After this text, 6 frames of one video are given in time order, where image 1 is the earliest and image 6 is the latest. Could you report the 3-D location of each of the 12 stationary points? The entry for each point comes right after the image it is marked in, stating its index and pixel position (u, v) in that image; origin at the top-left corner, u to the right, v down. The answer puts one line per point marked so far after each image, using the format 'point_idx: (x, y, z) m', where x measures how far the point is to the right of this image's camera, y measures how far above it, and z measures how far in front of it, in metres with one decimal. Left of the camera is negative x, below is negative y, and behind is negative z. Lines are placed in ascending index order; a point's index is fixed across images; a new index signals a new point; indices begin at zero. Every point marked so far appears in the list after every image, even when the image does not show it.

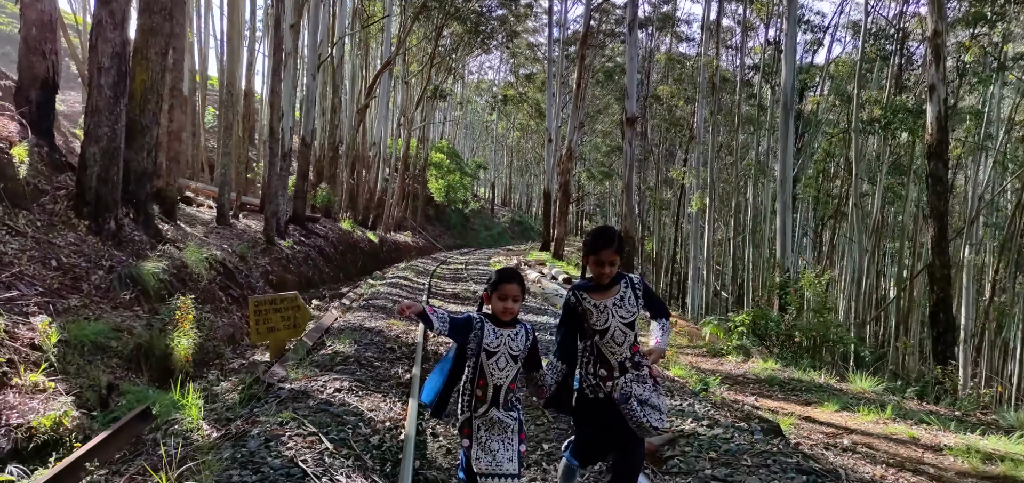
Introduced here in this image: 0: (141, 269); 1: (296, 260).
0: (-3.7, -0.3, +7.5) m
1: (-4.2, -0.3, +14.8) m
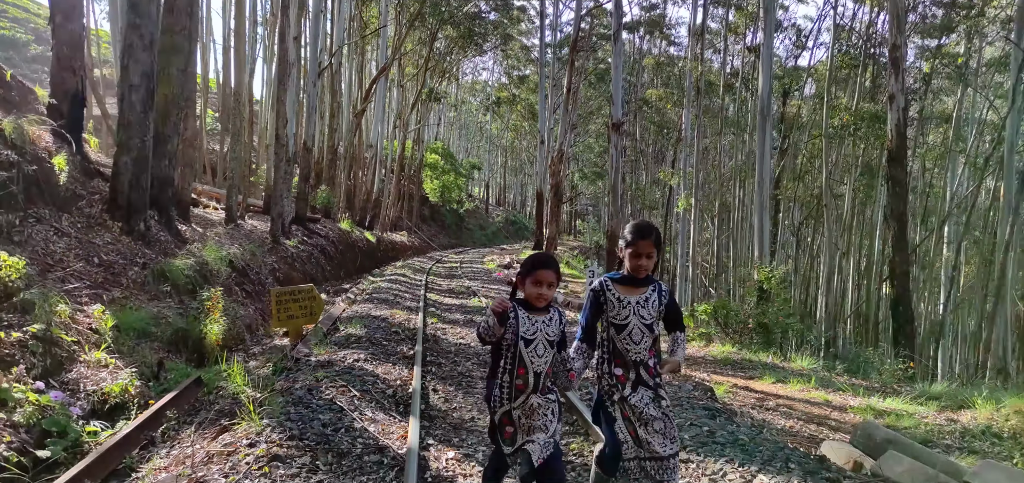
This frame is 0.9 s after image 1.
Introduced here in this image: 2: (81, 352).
0: (-3.8, -0.3, +8.5) m
1: (-4.4, -0.3, +15.7) m
2: (-3.2, -0.8, +5.6) m
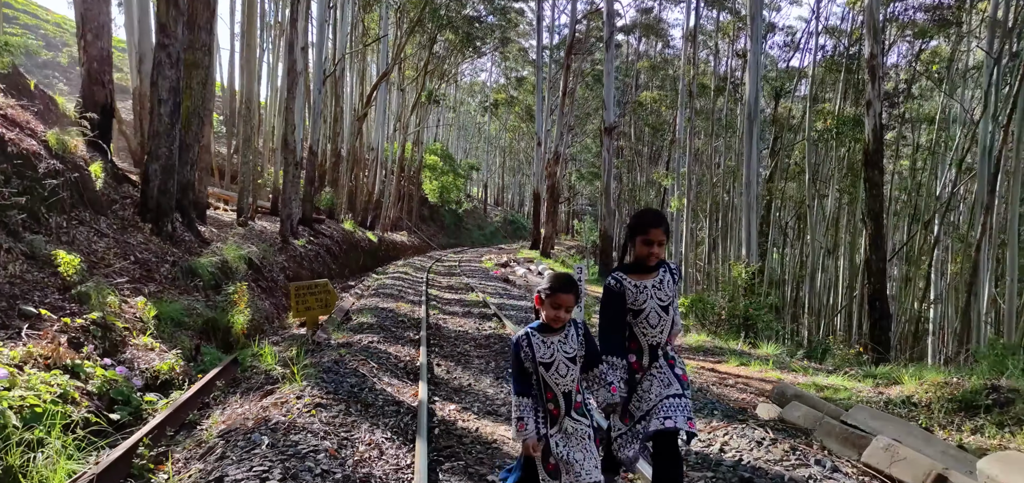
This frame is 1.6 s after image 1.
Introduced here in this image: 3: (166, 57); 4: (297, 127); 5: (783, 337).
0: (-3.9, -0.3, +9.3) m
1: (-4.5, -0.3, +16.6) m
2: (-3.3, -0.8, +6.4) m
3: (-4.6, +2.5, +10.0) m
4: (-5.0, +2.7, +17.4) m
5: (+4.2, -1.5, +11.6) m
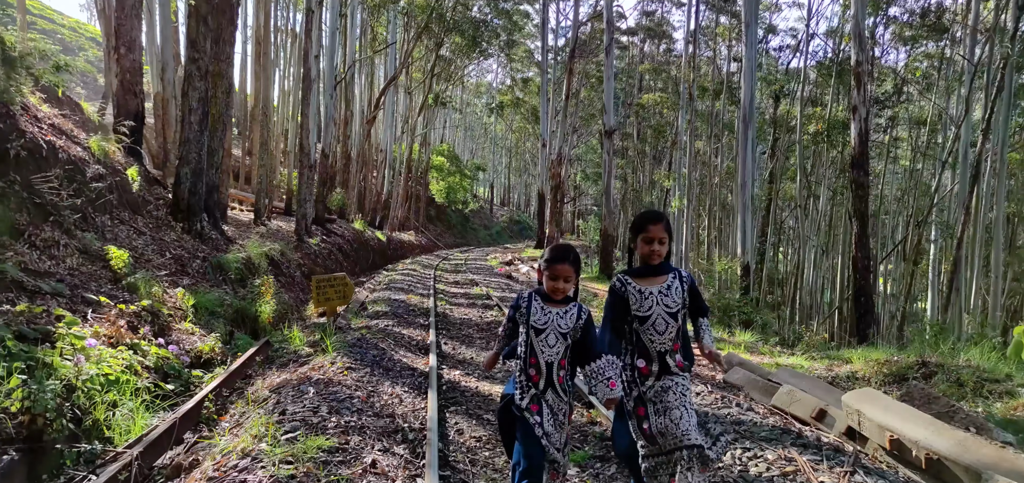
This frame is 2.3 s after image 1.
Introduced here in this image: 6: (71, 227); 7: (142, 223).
0: (-3.9, -0.3, +10.2) m
1: (-4.4, -0.3, +17.5) m
2: (-3.3, -0.8, +7.3) m
3: (-4.6, +2.5, +10.9) m
4: (-4.9, +2.7, +18.3) m
5: (+4.2, -1.4, +12.4) m
6: (-4.7, +0.1, +8.1) m
7: (-4.9, +0.2, +10.0) m
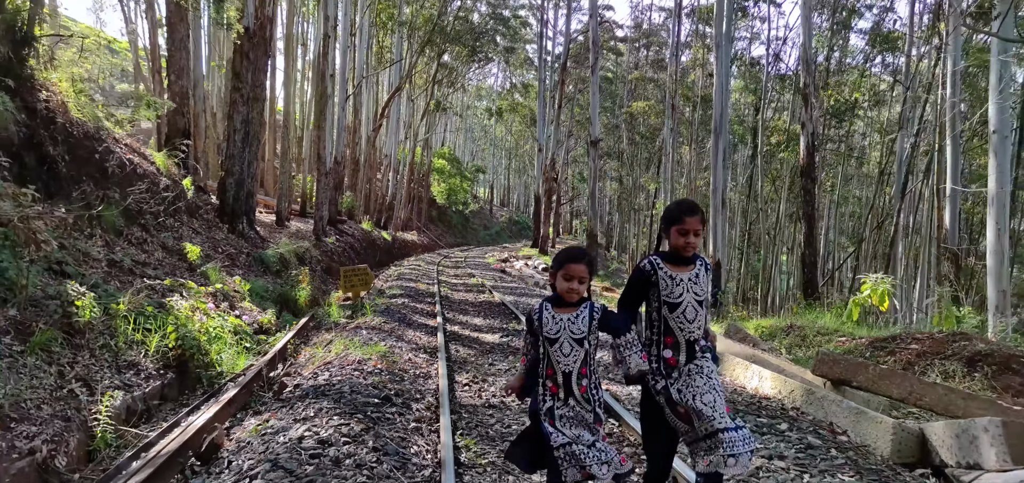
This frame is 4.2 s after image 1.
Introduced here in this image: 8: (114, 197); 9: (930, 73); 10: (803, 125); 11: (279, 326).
0: (-4.1, -0.2, +12.5) m
1: (-4.6, -0.3, +19.7) m
2: (-3.5, -0.8, +9.6) m
3: (-4.7, +2.5, +13.1) m
4: (-5.1, +2.7, +20.6) m
5: (+4.0, -1.4, +14.7) m
6: (-4.9, +0.2, +10.3) m
7: (-5.1, +0.3, +12.2) m
8: (-4.9, +0.6, +9.3) m
9: (+10.1, +4.1, +18.2) m
10: (+6.5, +2.6, +16.9) m
11: (-3.0, -1.1, +9.5) m
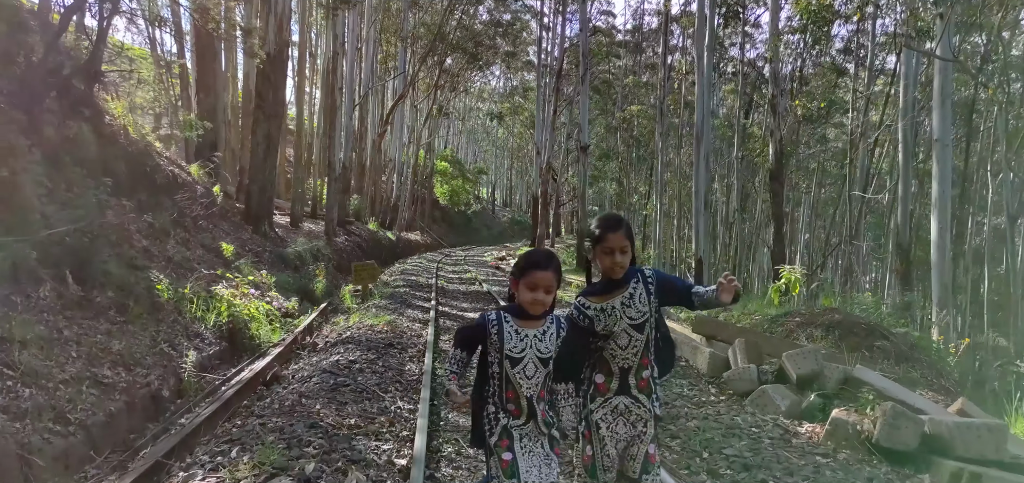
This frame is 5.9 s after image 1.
0: (-4.3, -0.2, +14.2) m
1: (-4.7, -0.3, +21.5) m
2: (-3.7, -0.8, +11.3) m
3: (-4.9, +2.5, +14.9) m
4: (-5.2, +2.7, +22.3) m
5: (+3.9, -1.4, +16.4) m
6: (-5.1, +0.2, +12.1) m
7: (-5.3, +0.3, +14.0) m
8: (-5.1, +0.6, +11.1) m
9: (+10.0, +4.1, +19.9) m
10: (+6.3, +2.6, +18.5) m
11: (-3.2, -1.0, +11.2) m
